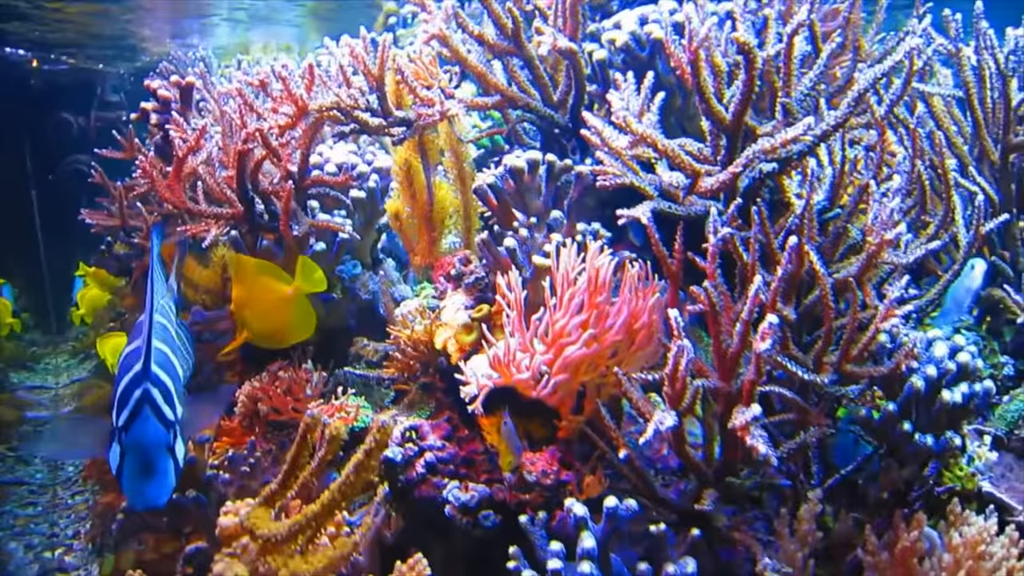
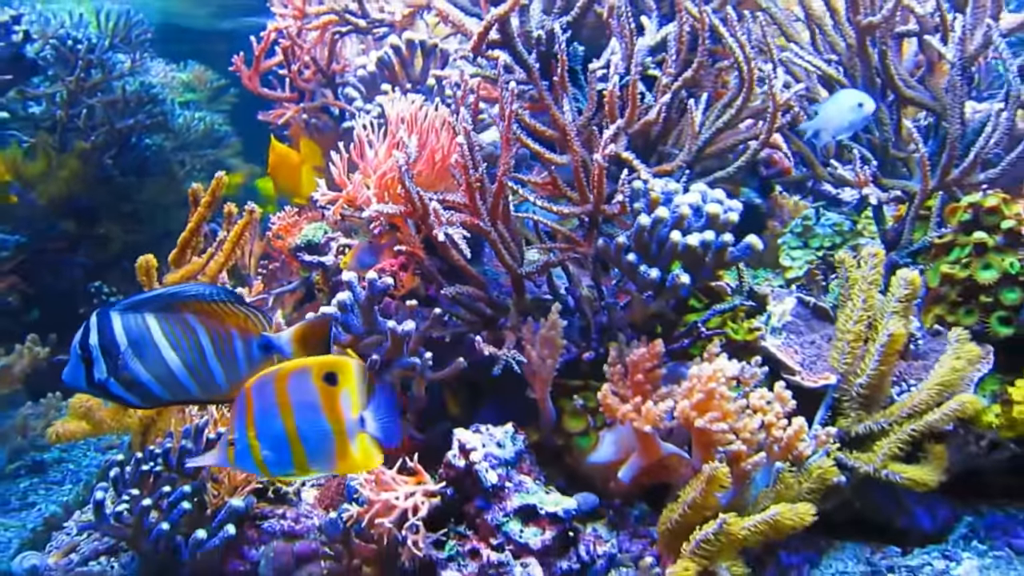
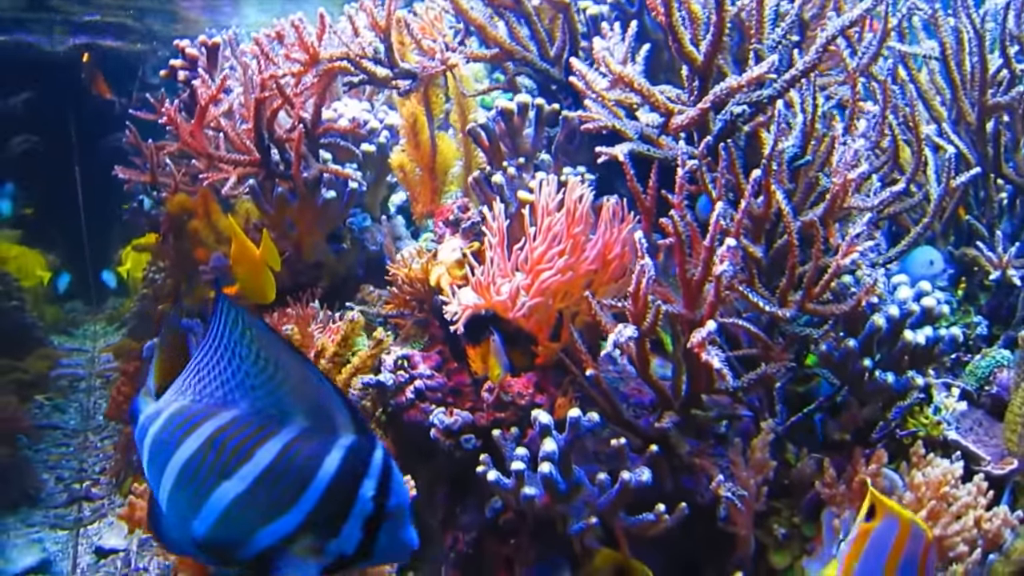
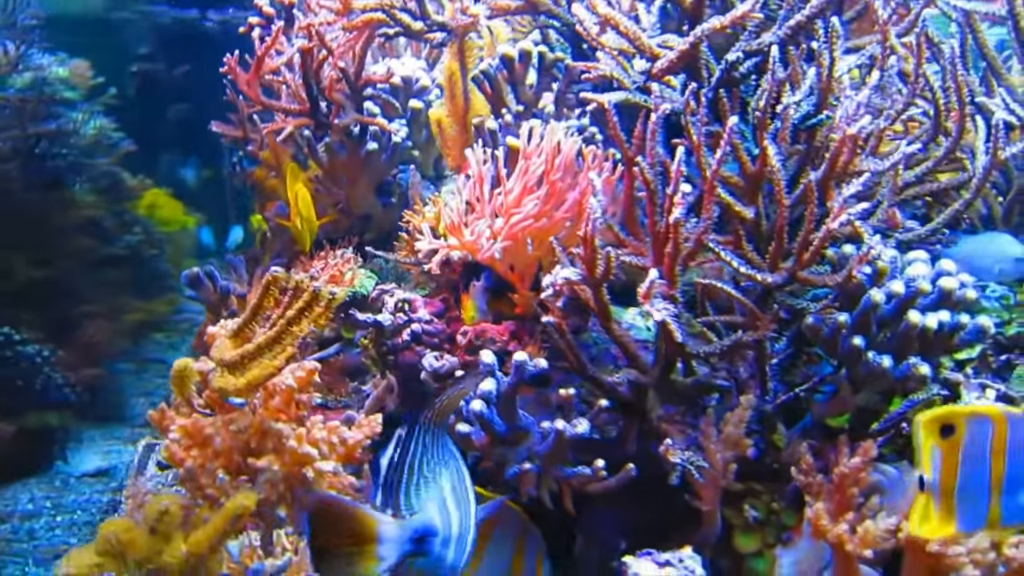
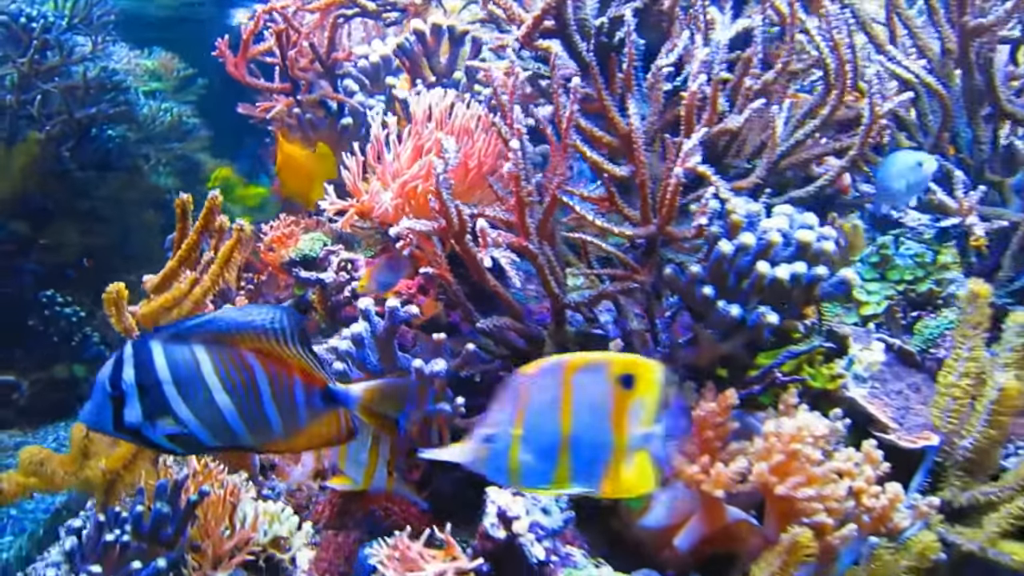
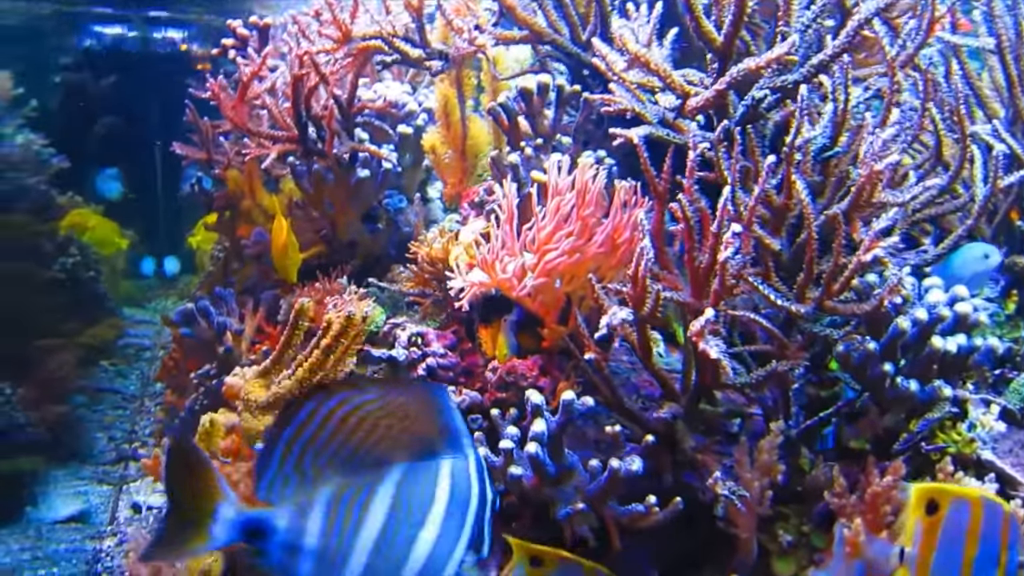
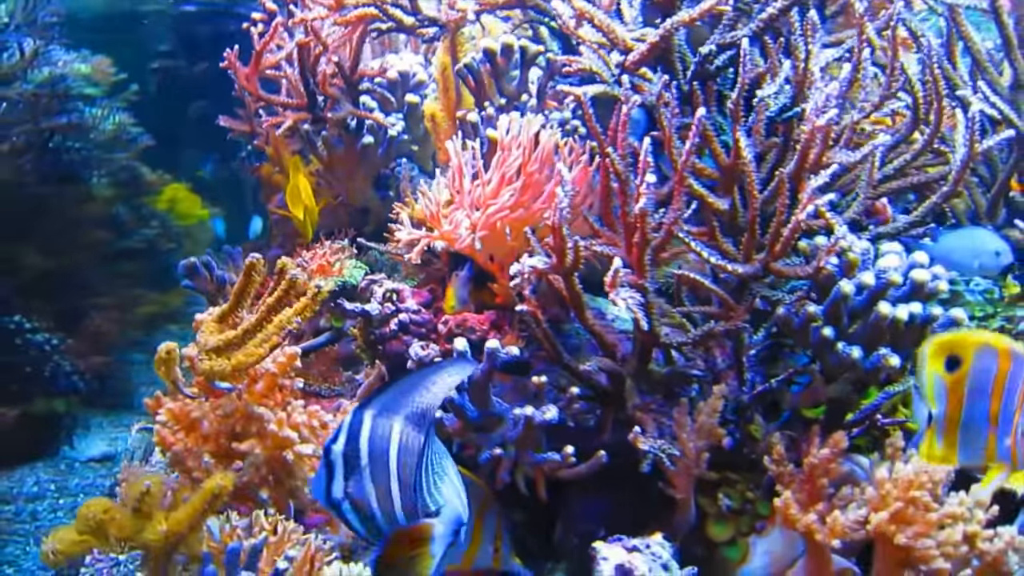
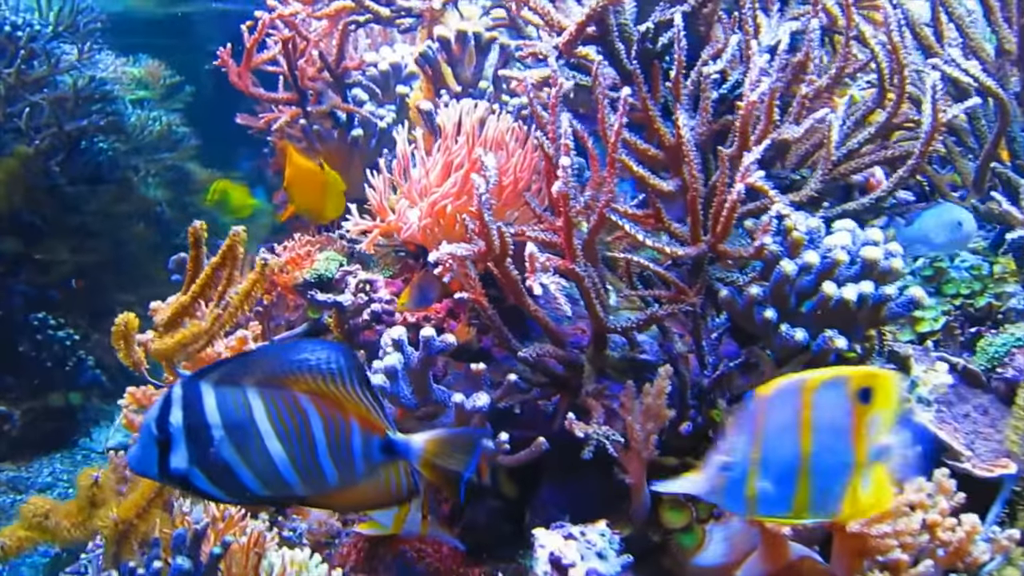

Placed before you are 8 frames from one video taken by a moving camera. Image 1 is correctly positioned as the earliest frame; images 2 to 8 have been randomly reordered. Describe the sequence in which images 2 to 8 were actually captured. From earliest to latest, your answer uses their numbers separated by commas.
3, 6, 4, 7, 8, 5, 2
